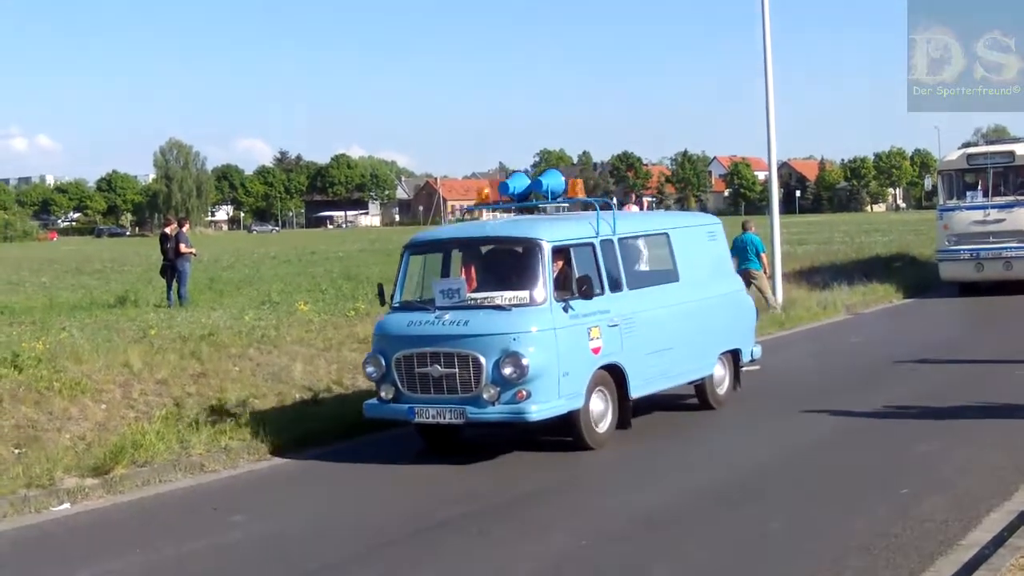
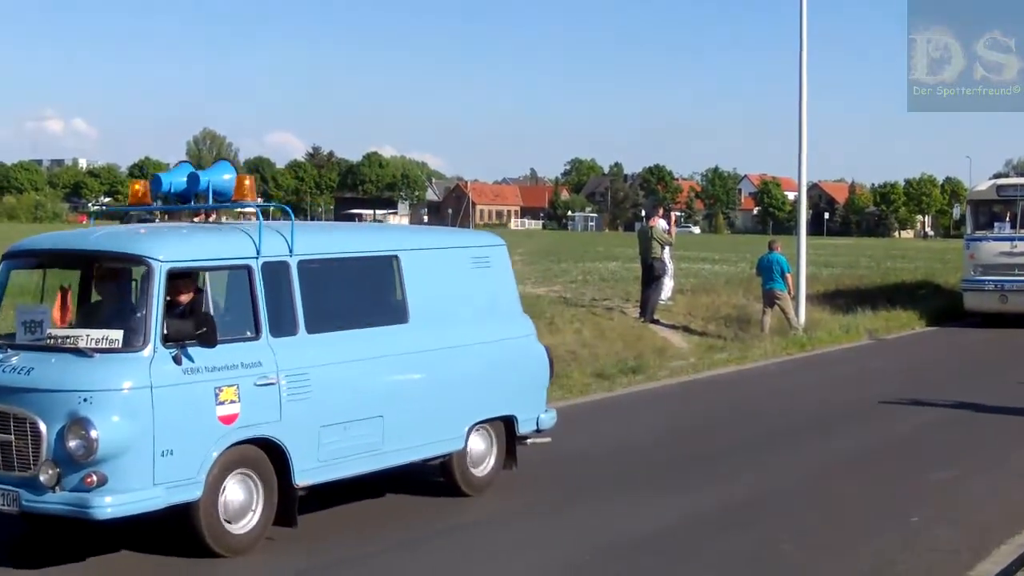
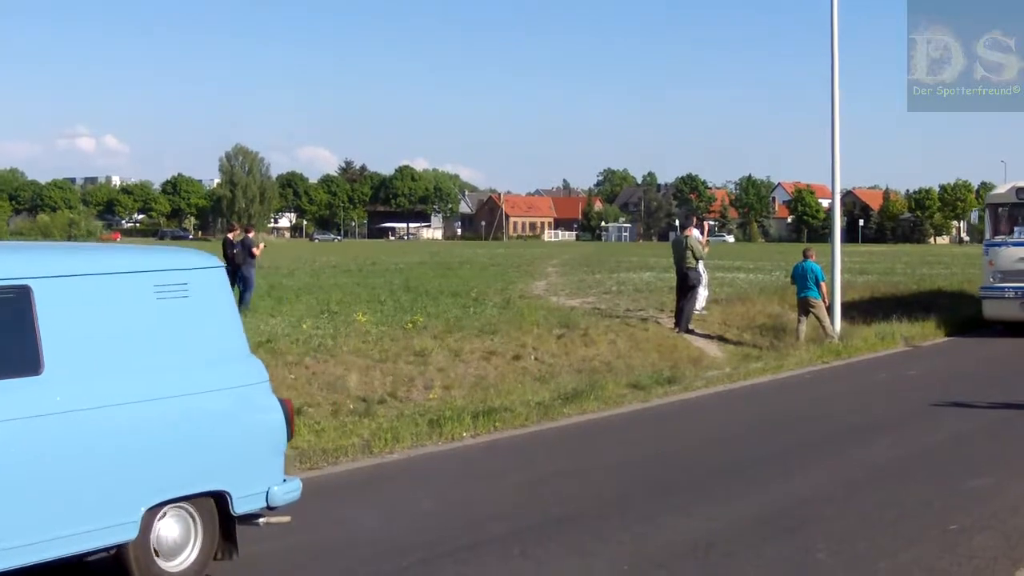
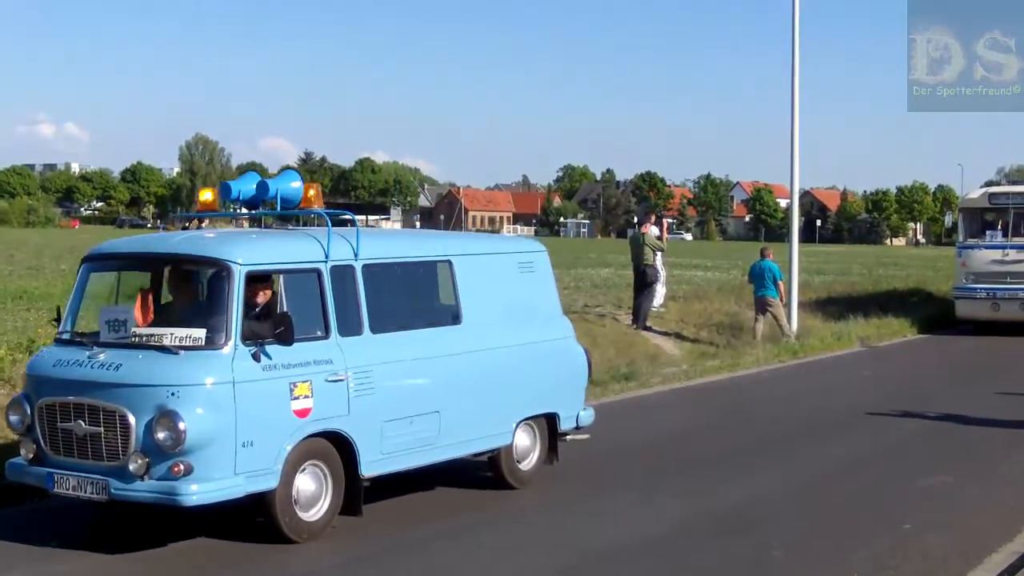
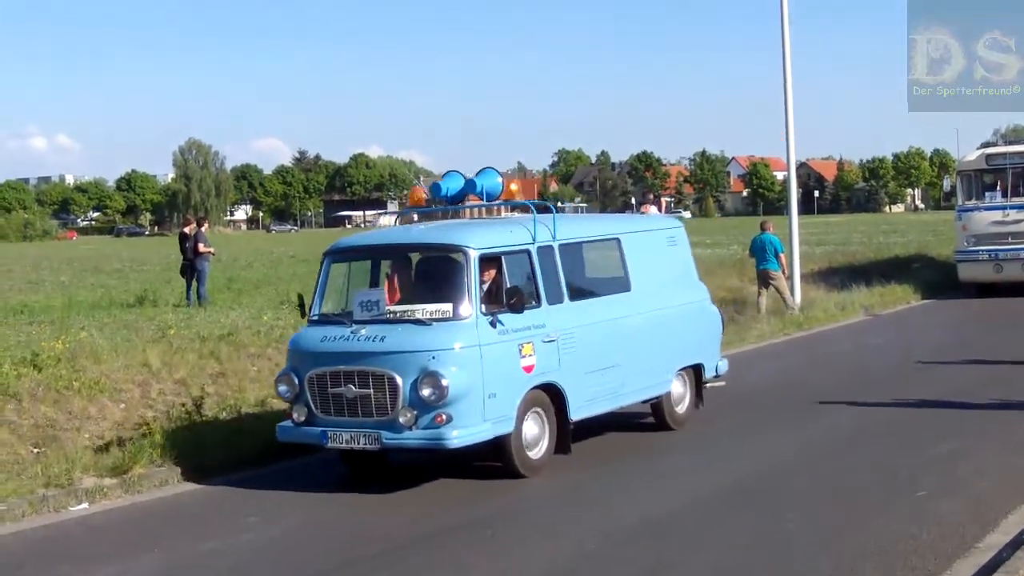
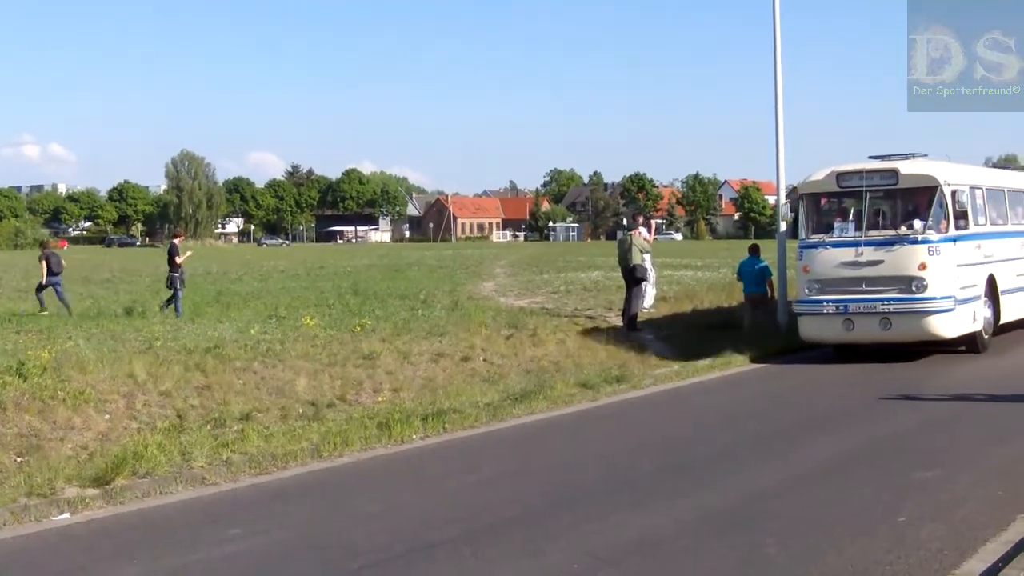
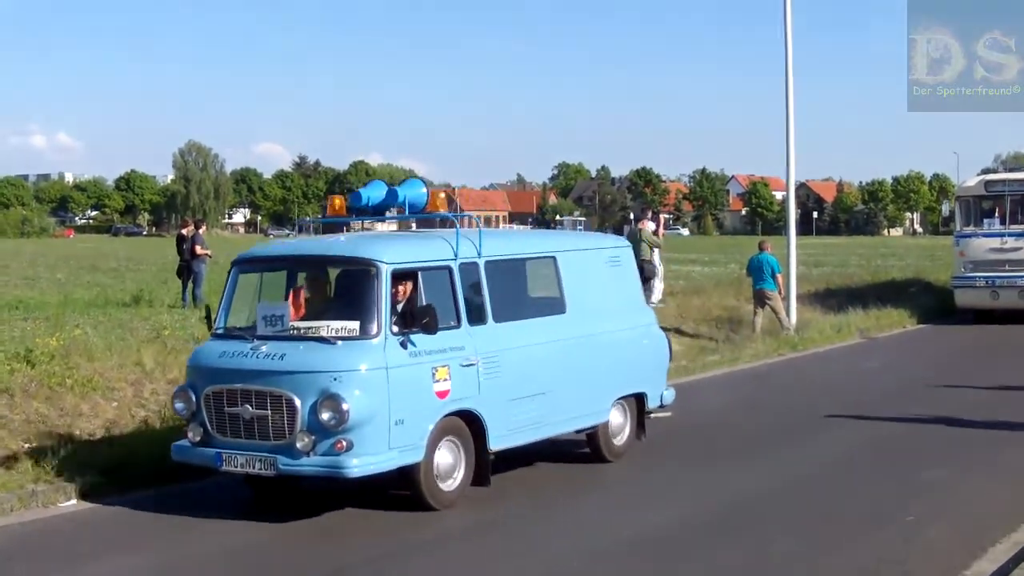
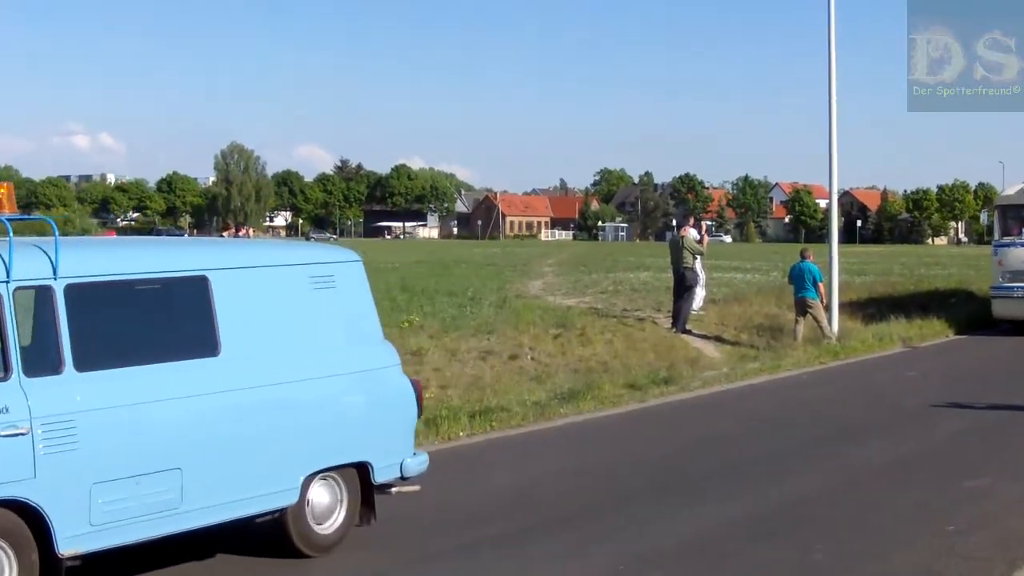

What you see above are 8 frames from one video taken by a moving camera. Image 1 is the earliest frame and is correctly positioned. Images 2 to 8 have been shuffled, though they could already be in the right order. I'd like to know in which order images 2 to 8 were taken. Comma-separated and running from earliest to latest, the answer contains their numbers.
5, 7, 4, 2, 8, 3, 6
